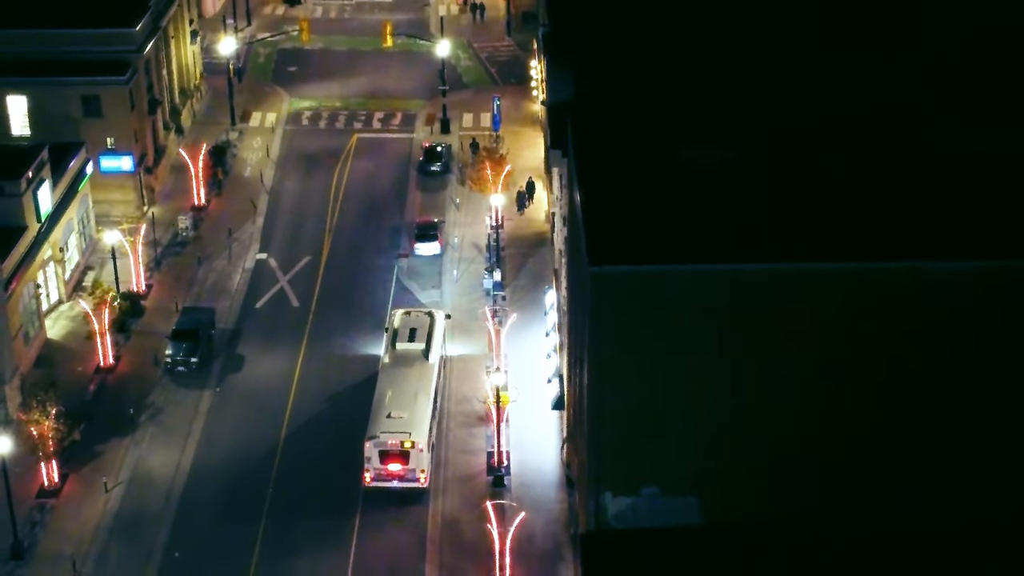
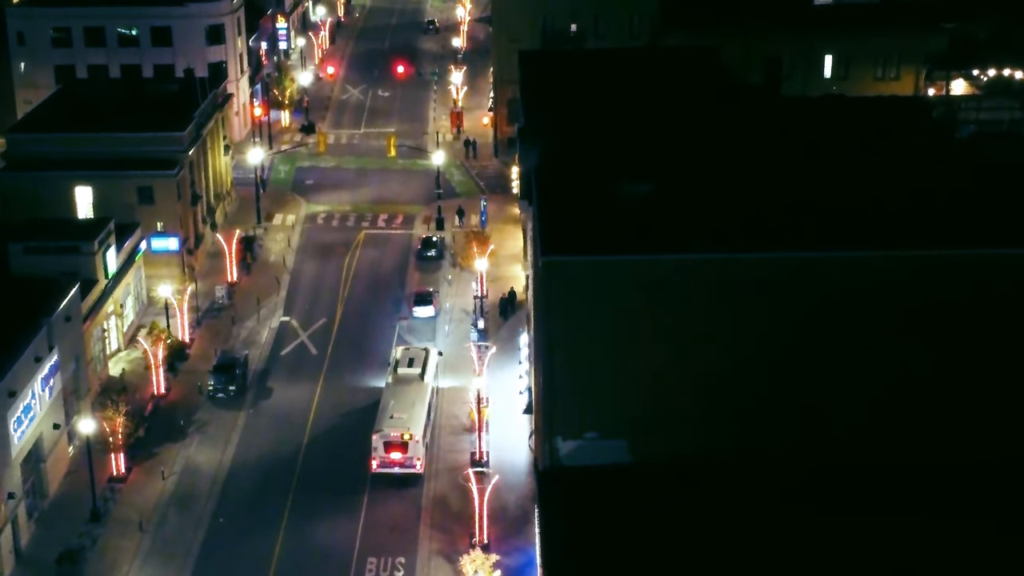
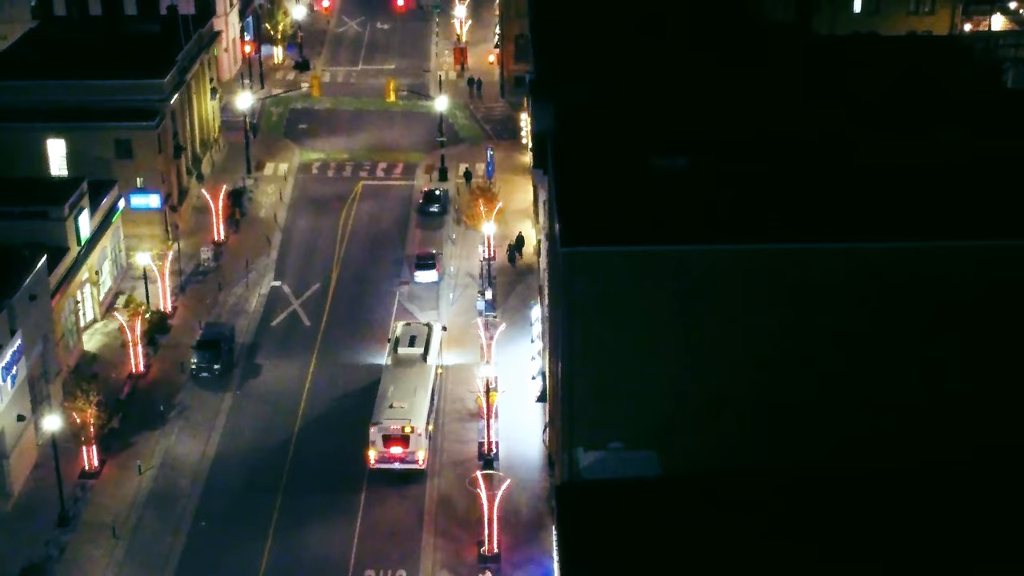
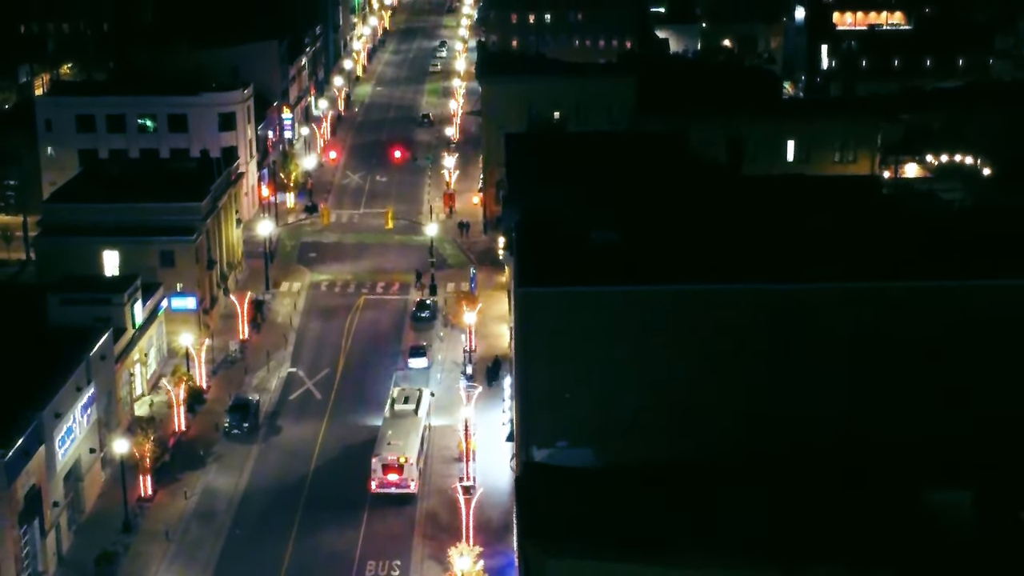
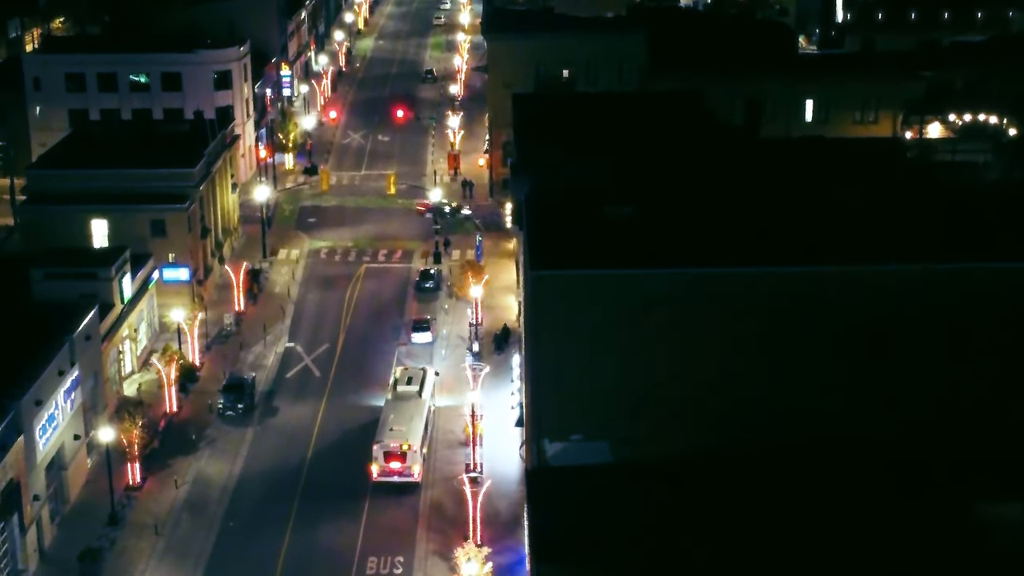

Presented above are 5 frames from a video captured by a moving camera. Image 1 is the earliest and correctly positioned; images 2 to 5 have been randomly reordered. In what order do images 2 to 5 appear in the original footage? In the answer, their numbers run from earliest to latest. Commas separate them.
3, 2, 5, 4
